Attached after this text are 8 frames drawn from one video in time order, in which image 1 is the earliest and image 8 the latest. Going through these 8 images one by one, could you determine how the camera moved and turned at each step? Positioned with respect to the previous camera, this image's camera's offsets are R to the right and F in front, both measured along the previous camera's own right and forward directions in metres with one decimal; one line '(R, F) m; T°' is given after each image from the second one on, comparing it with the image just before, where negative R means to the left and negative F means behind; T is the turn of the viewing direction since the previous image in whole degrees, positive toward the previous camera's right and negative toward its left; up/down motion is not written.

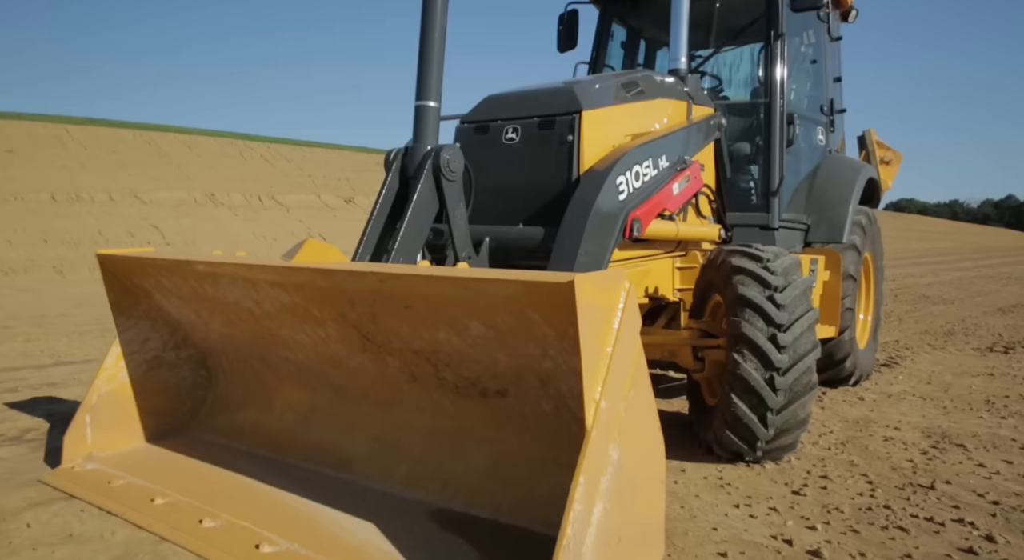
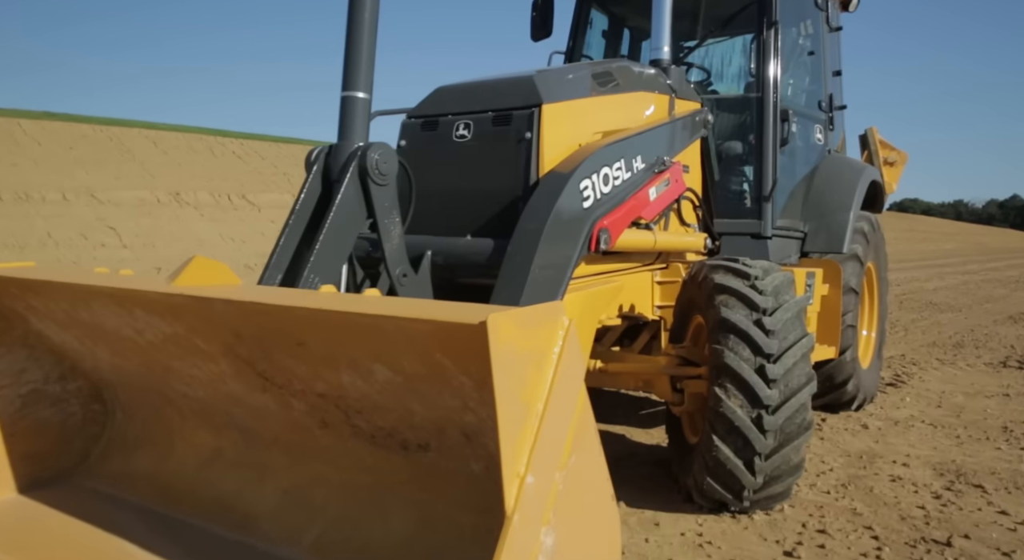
(+0.2, +0.5) m; 0°
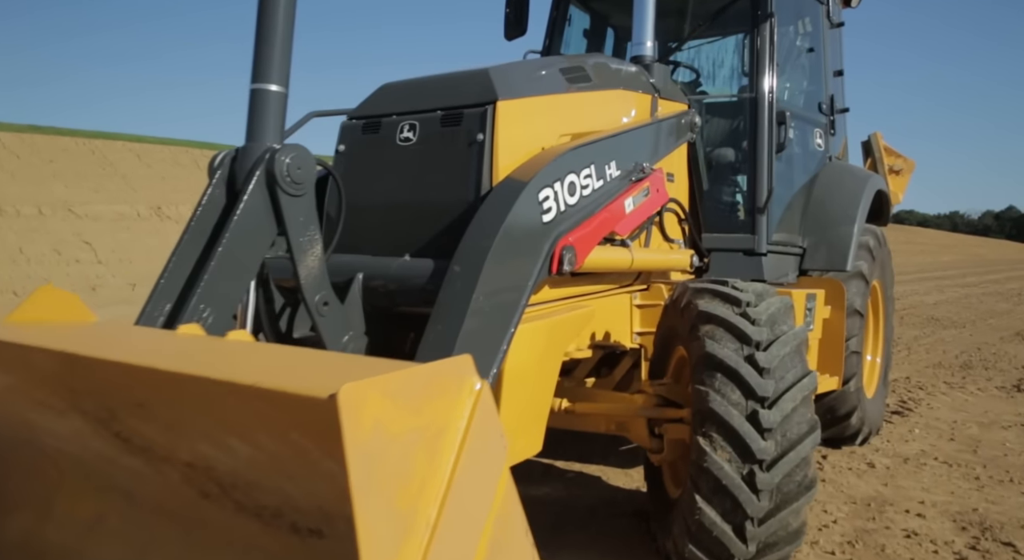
(+0.2, +0.4) m; 0°
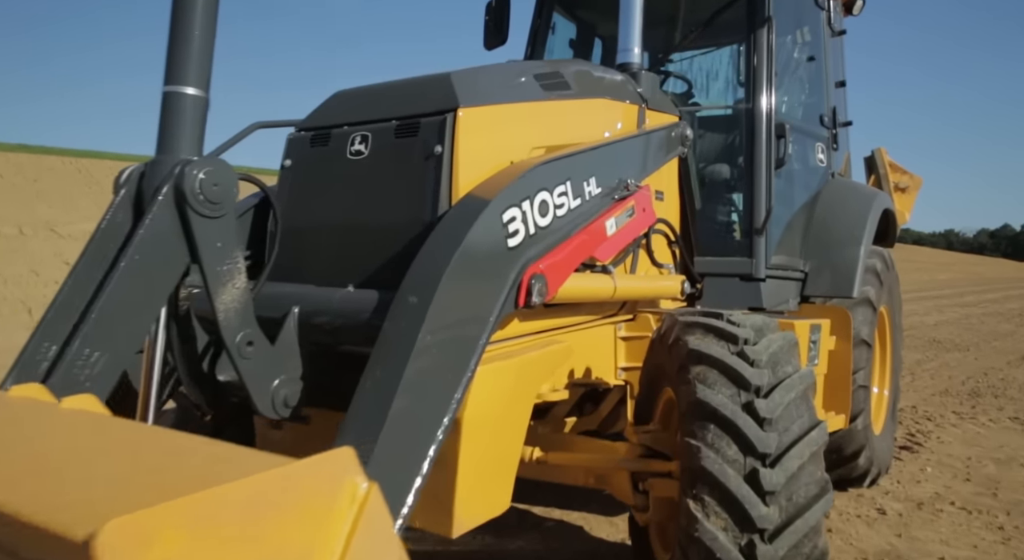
(+0.1, +0.3) m; 0°
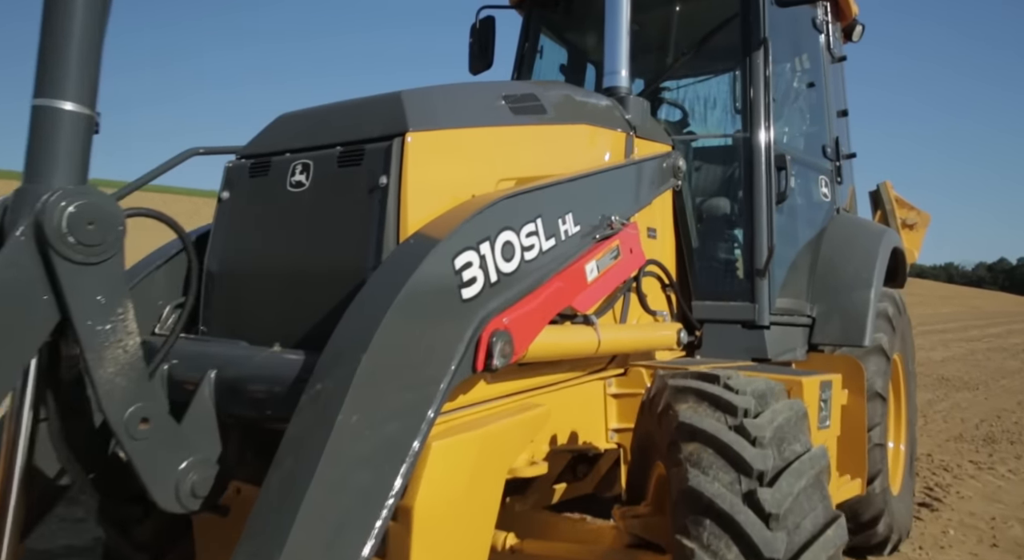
(+0.1, +0.3) m; 0°
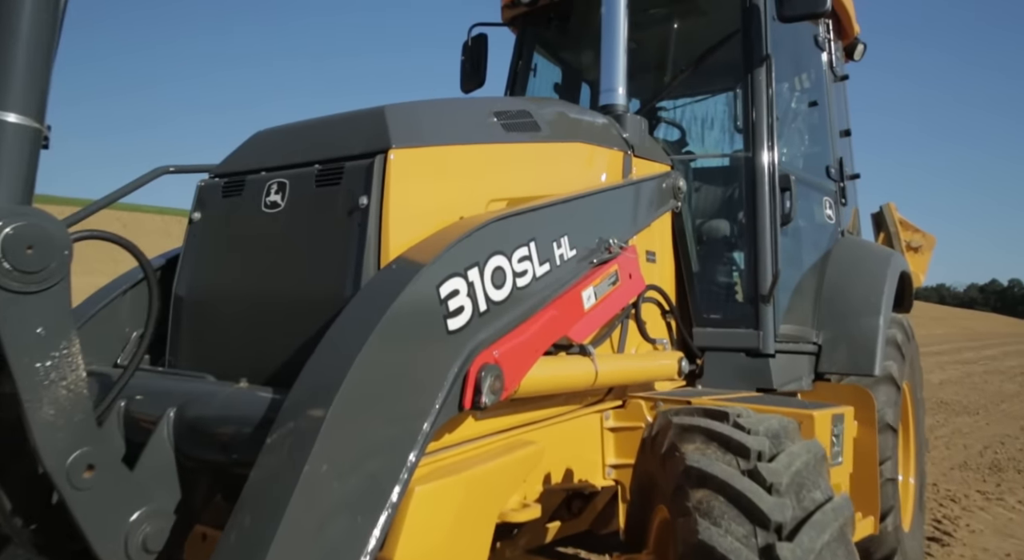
(0.0, +0.1) m; 0°
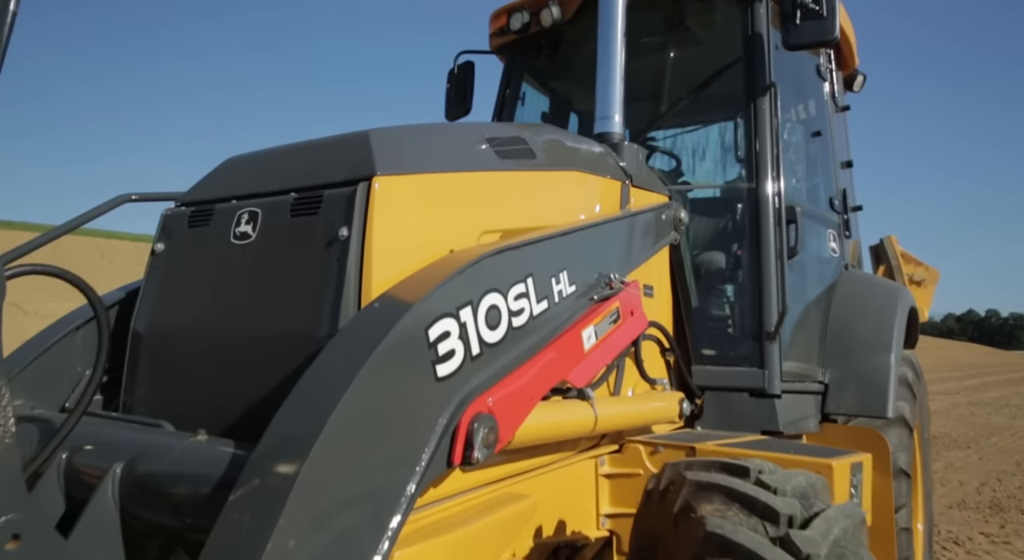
(0.0, +0.2) m; +1°
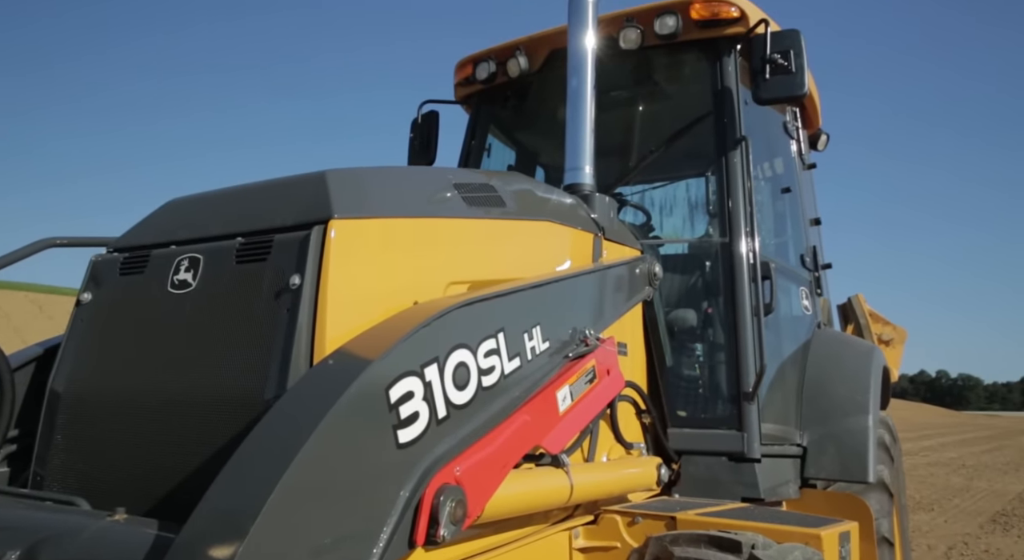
(0.0, +0.1) m; +3°
